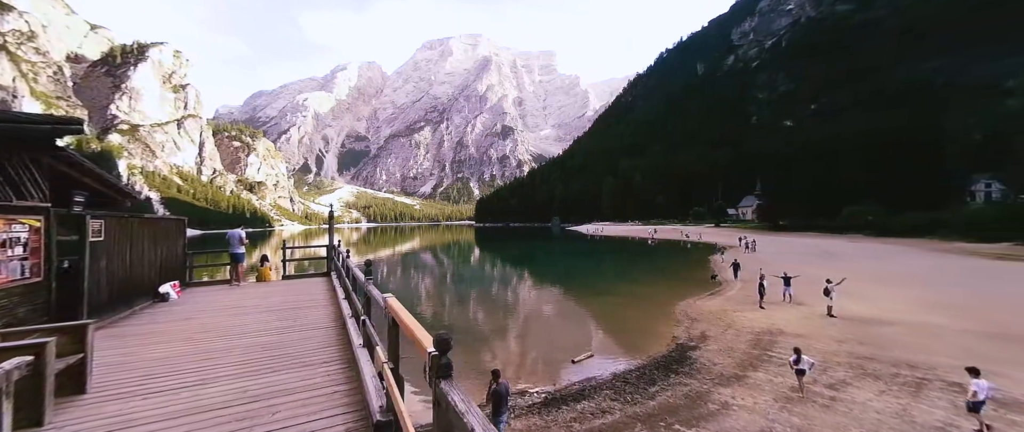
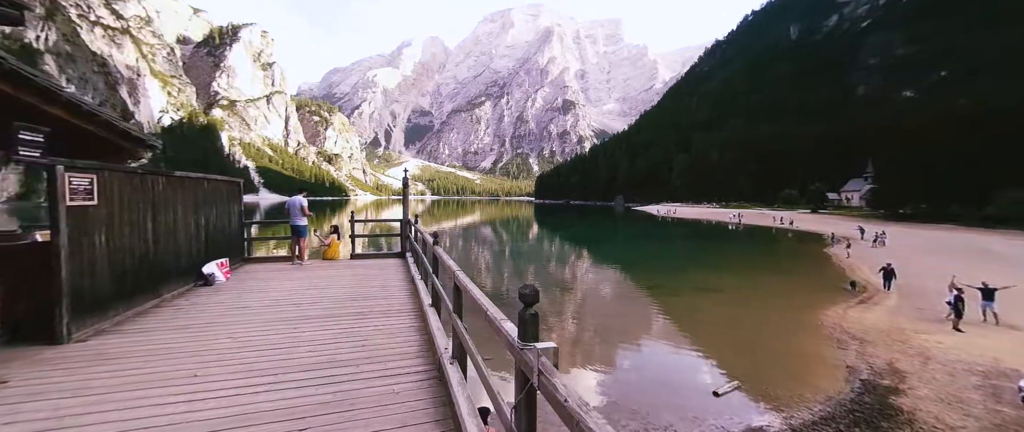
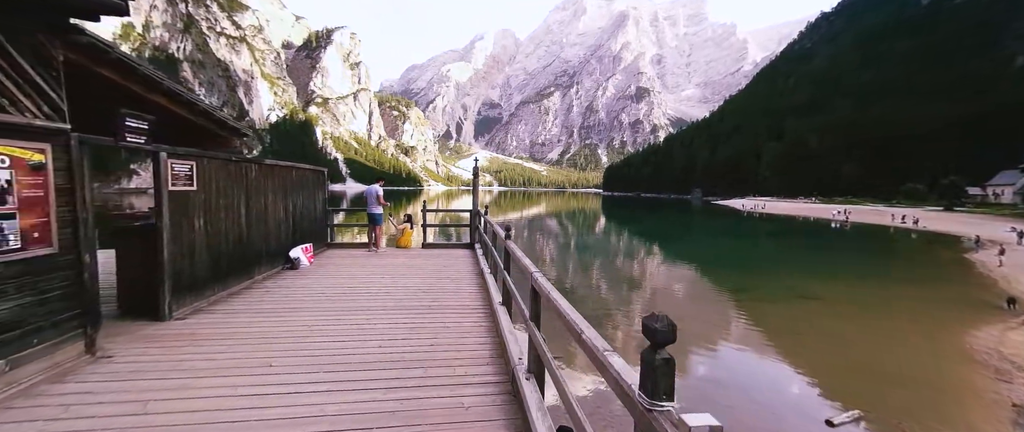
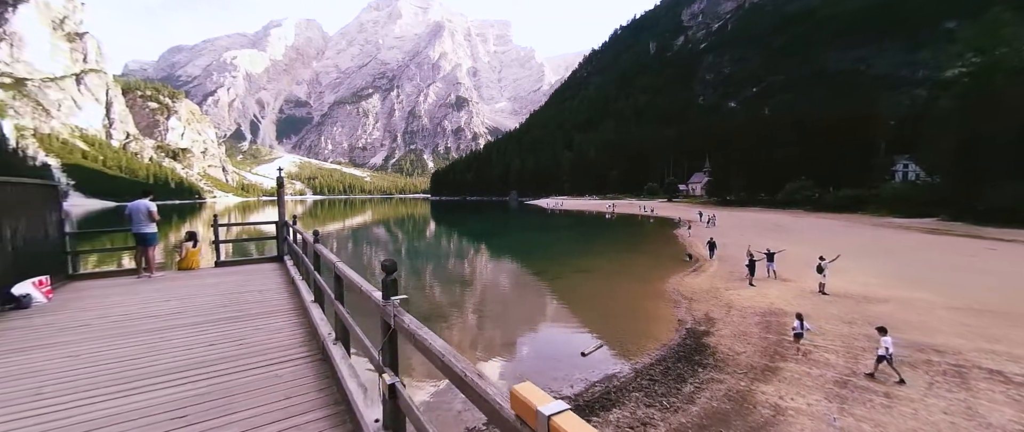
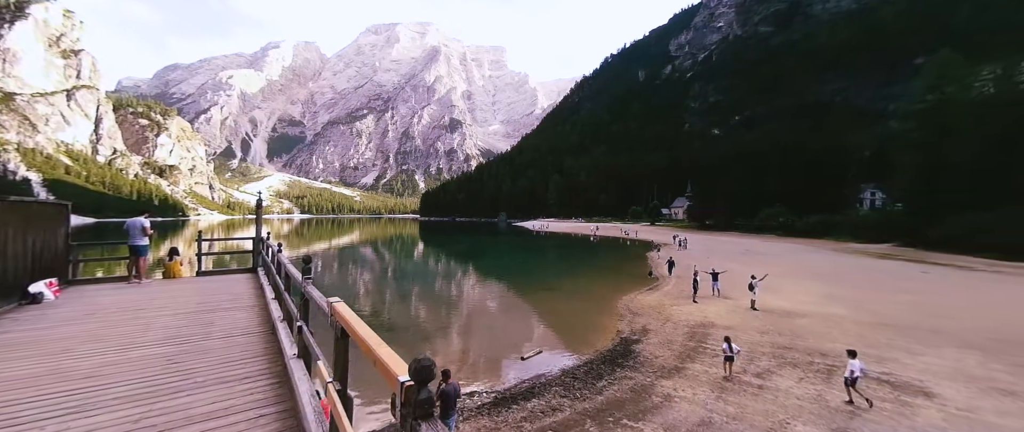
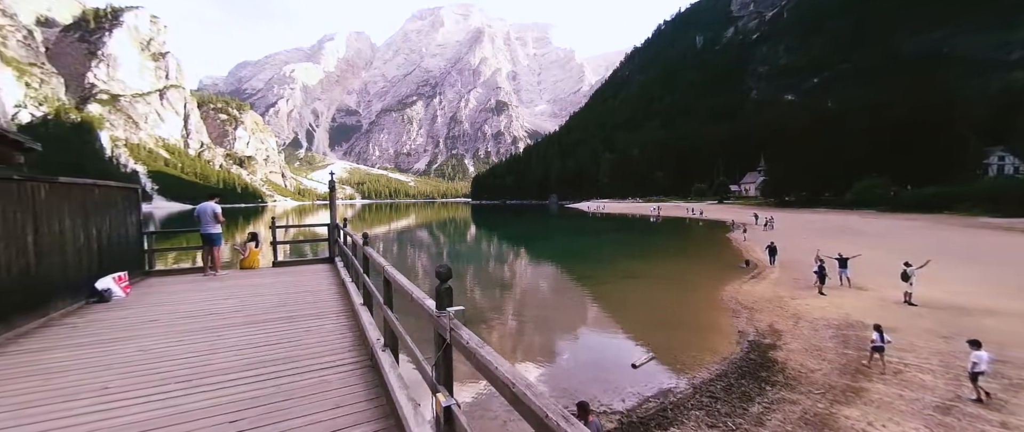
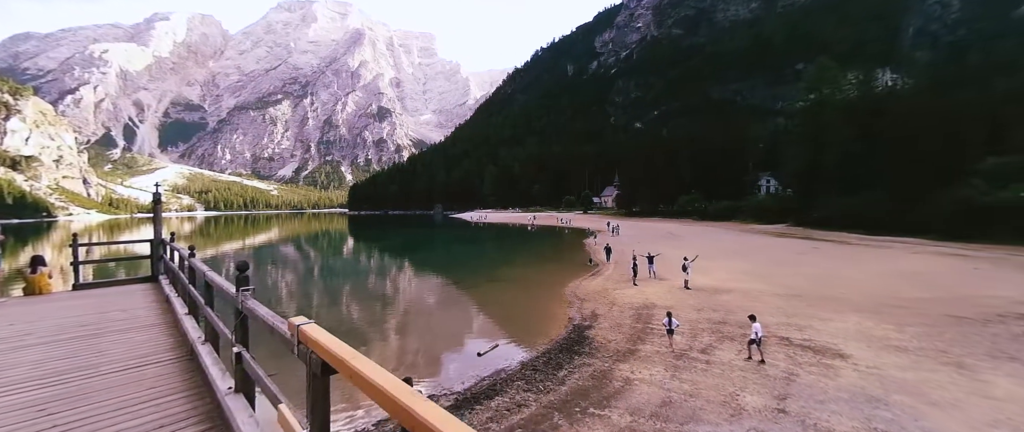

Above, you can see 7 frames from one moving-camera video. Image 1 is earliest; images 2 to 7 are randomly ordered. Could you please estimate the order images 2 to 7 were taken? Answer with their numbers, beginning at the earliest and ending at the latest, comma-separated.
5, 7, 4, 6, 2, 3
